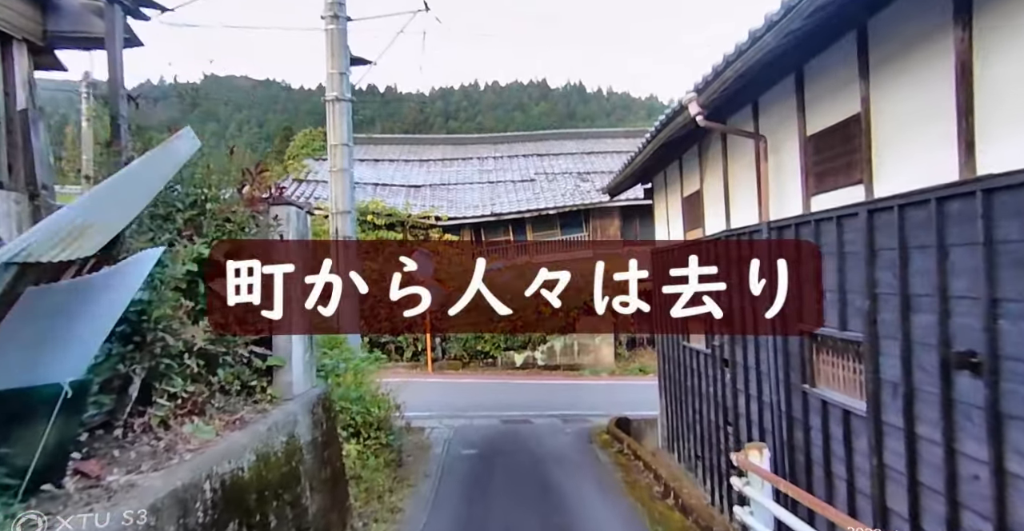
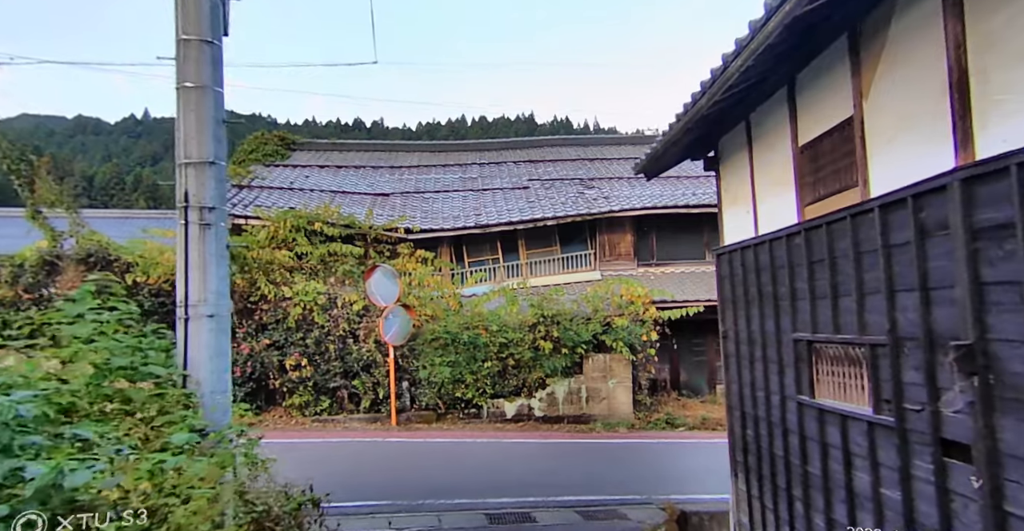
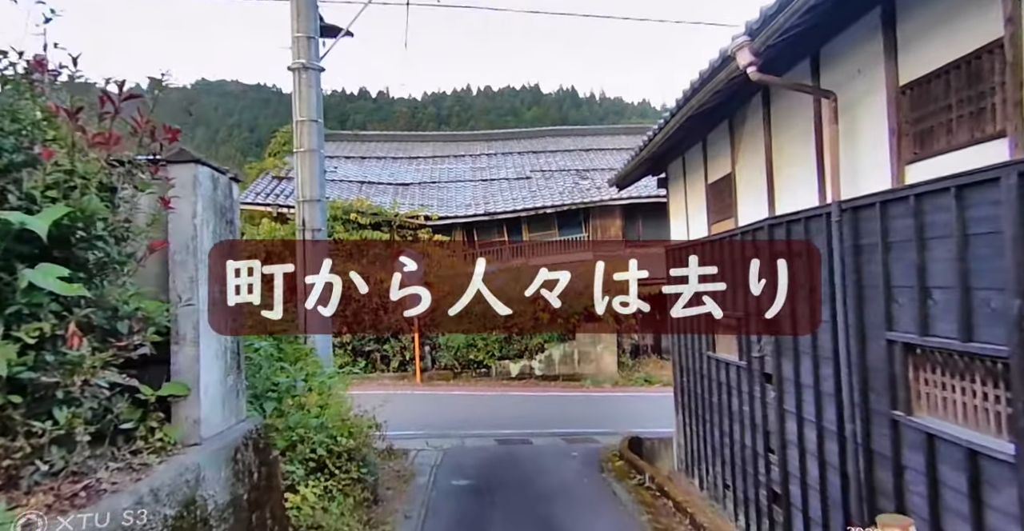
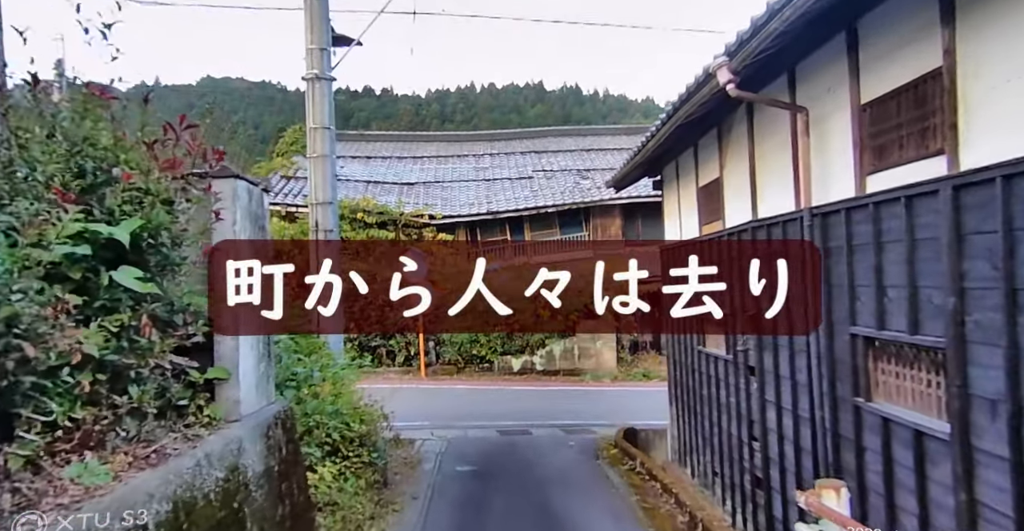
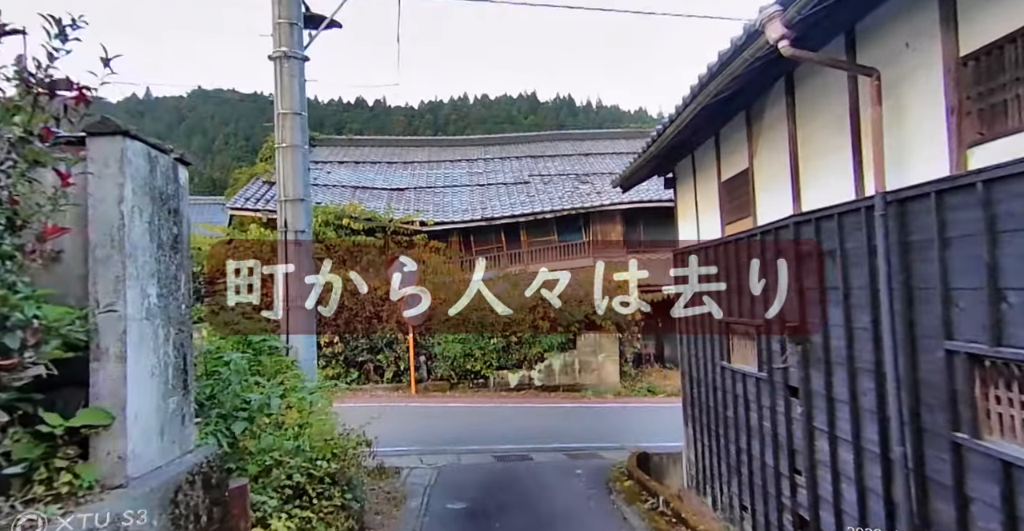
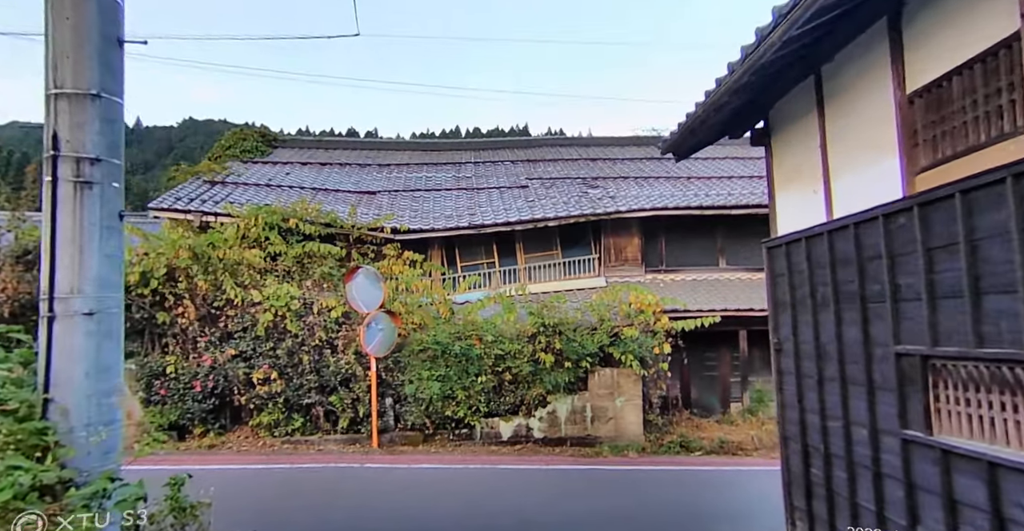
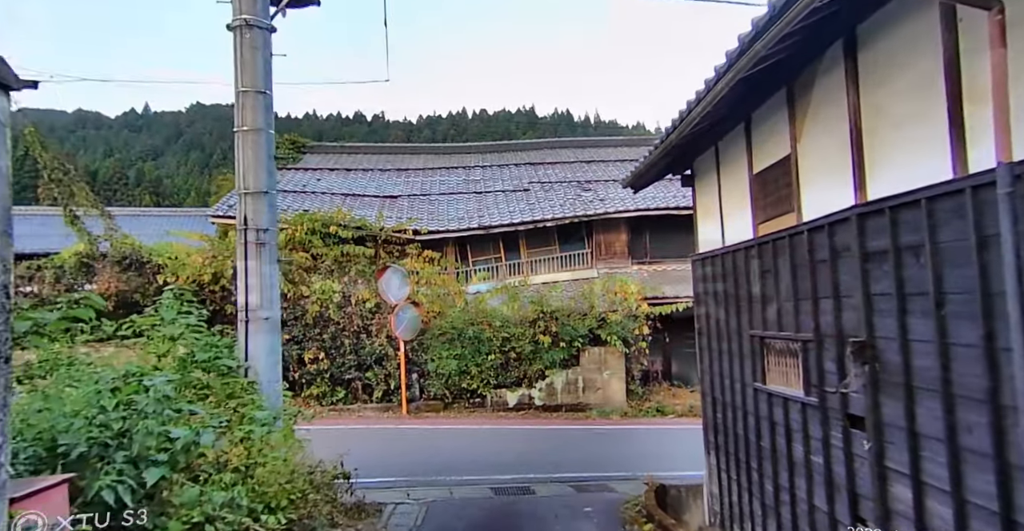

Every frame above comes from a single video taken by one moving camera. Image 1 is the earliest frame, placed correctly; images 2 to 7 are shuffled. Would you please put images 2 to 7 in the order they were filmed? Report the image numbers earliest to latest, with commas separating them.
4, 3, 5, 7, 2, 6
